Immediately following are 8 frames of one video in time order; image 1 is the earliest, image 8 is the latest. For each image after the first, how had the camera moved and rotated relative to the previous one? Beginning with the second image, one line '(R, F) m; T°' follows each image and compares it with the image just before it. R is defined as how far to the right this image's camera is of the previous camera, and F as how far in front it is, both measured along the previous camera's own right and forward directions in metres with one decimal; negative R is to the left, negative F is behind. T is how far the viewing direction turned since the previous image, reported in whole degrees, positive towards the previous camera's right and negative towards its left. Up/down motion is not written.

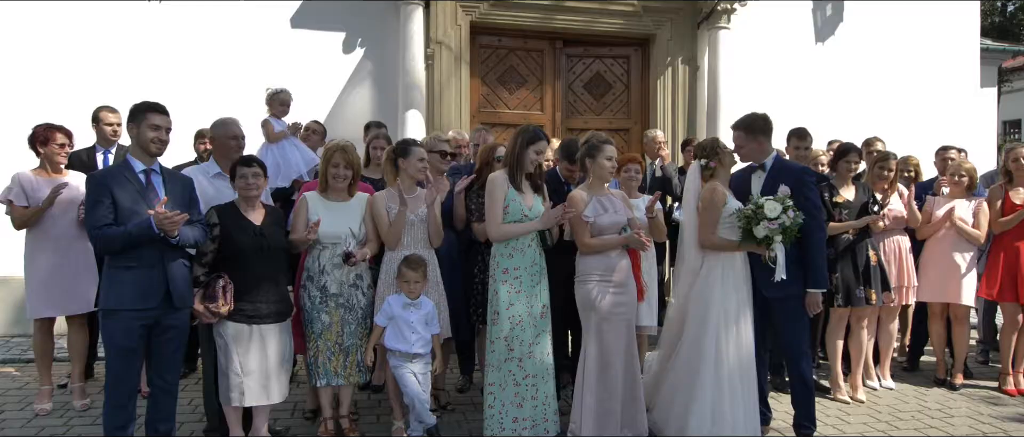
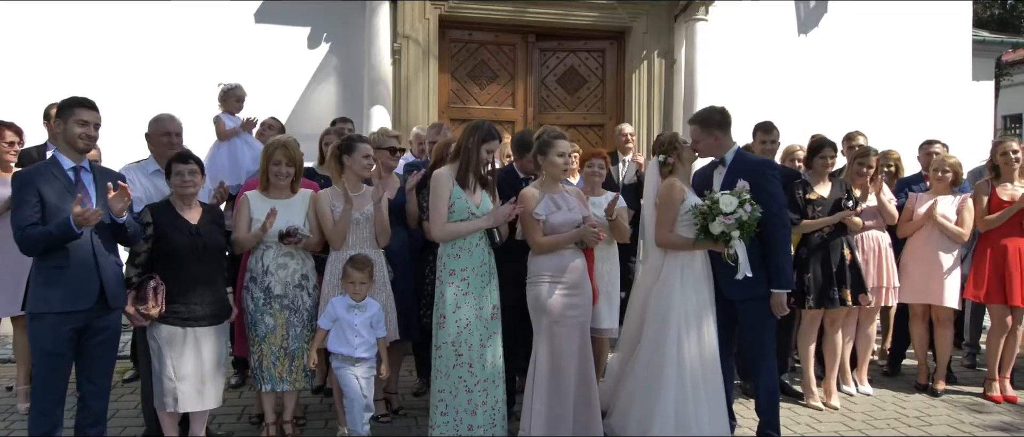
(+0.3, +0.2) m; -1°
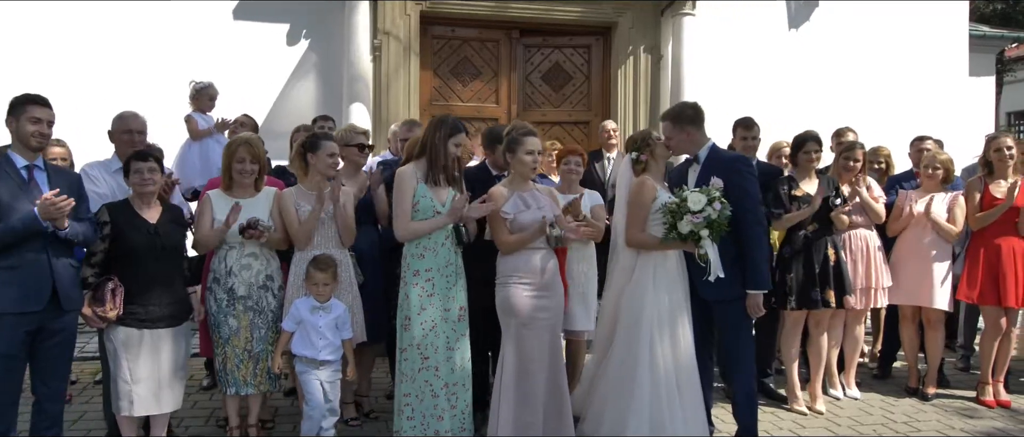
(+0.2, +0.1) m; -1°
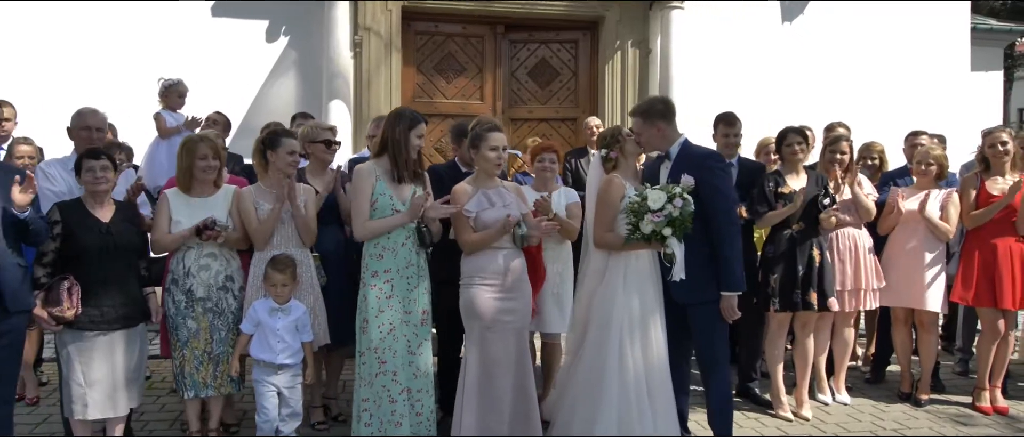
(+0.3, +0.2) m; -1°
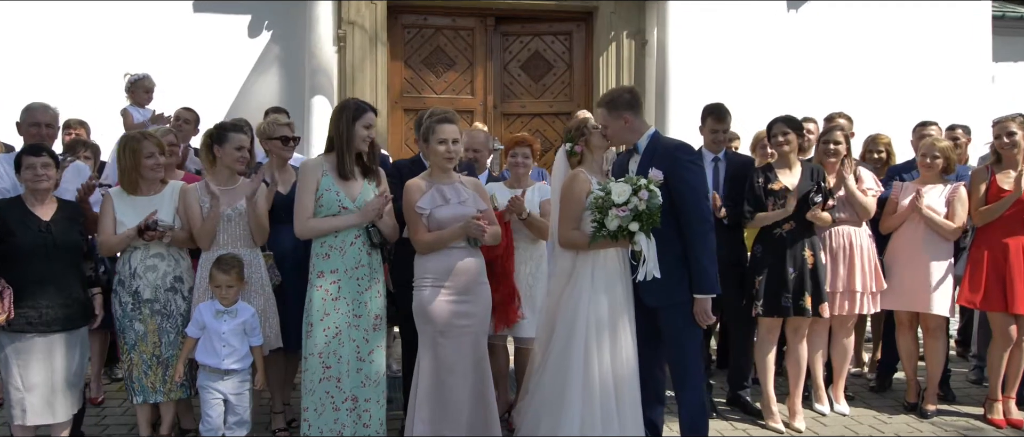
(+0.4, +0.3) m; -3°
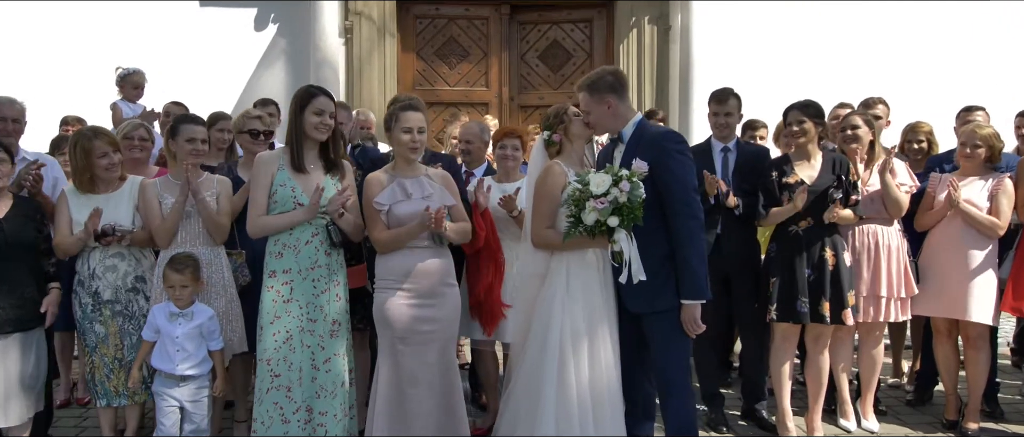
(+0.5, +0.3) m; -5°
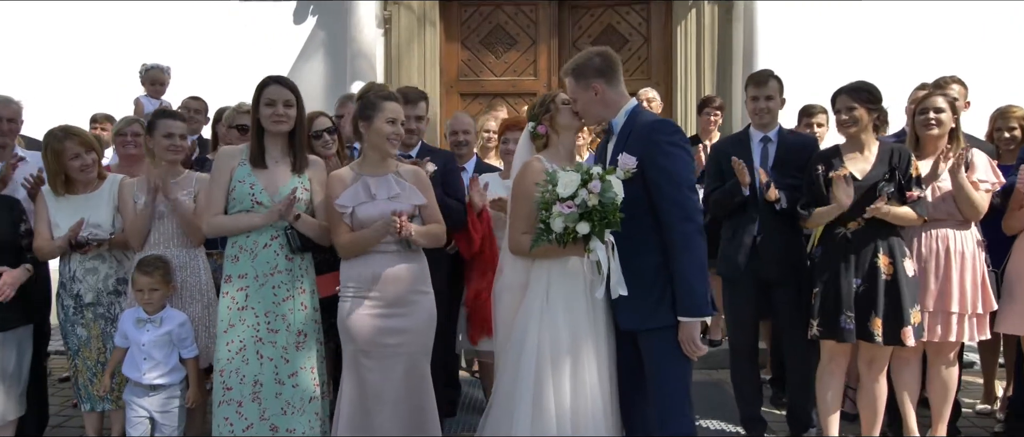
(+0.6, +0.5) m; -9°
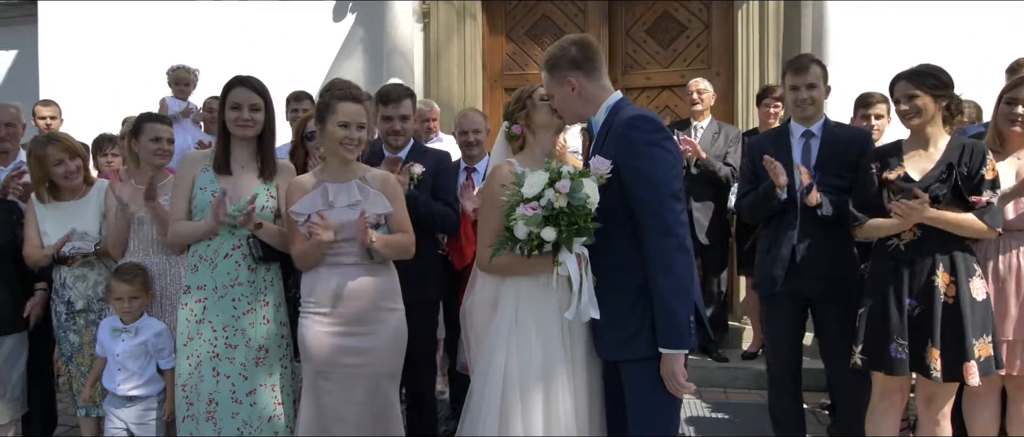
(+0.6, +0.4) m; -9°
